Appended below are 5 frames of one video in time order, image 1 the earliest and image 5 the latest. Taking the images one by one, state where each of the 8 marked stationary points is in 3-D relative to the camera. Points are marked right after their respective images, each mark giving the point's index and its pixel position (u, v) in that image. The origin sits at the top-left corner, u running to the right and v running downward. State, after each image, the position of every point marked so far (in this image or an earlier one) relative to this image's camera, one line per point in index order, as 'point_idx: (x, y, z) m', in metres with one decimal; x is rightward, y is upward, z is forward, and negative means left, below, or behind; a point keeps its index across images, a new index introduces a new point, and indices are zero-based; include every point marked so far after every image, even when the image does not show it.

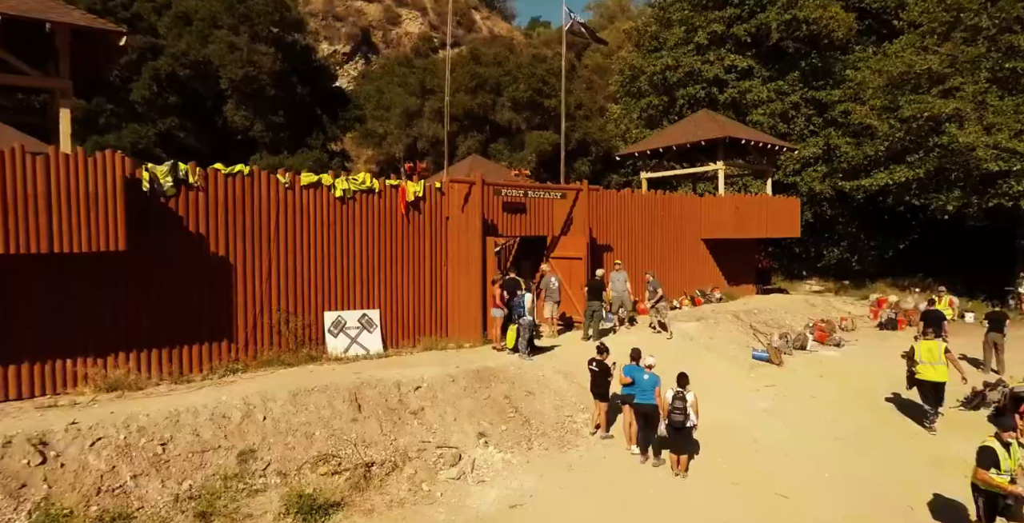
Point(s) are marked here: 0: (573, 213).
0: (+1.7, +1.3, +17.3) m
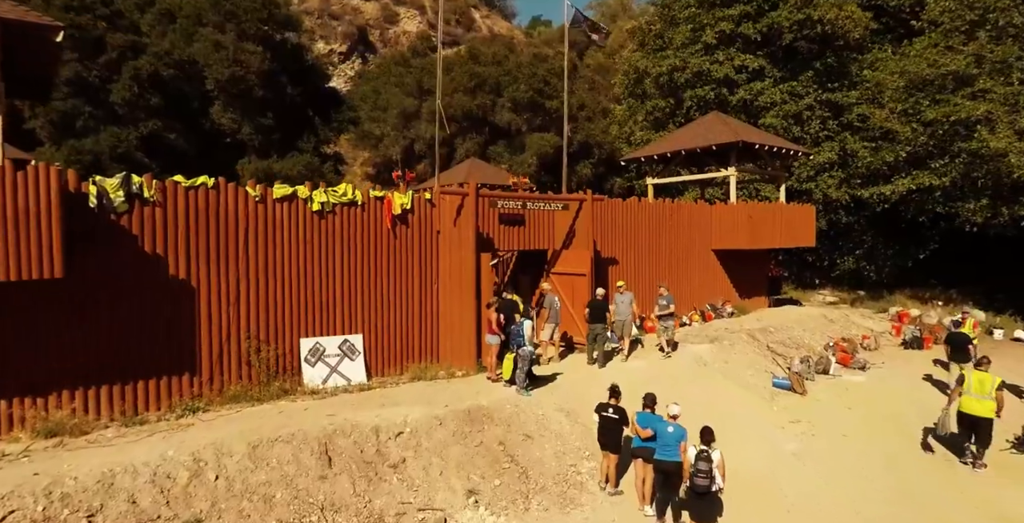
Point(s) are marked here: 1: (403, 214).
0: (+1.6, +0.9, +16.0) m
1: (-2.3, +1.0, +13.4) m
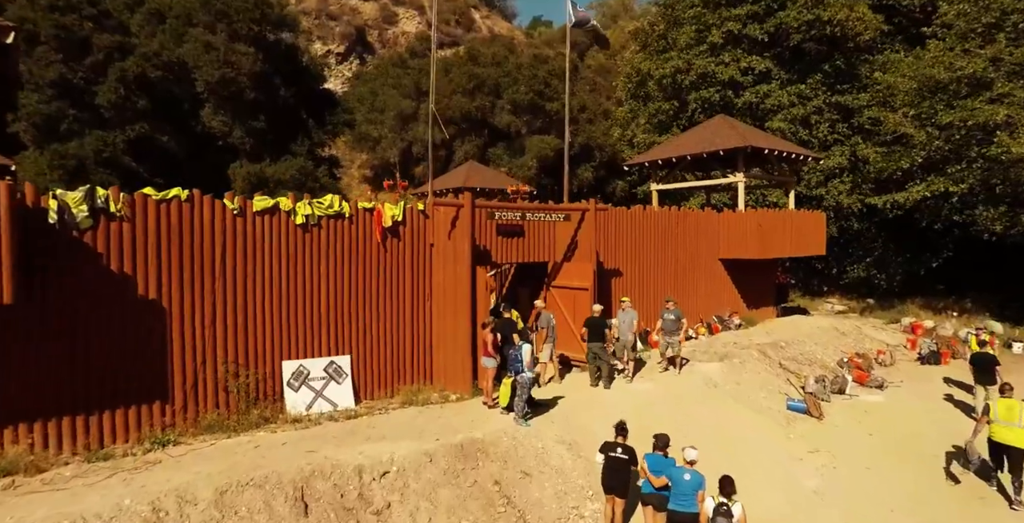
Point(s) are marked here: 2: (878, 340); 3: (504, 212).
0: (+1.6, +0.6, +15.2) m
1: (-2.3, +0.7, +12.6) m
2: (+11.3, -2.4, +19.8) m
3: (-0.2, +1.1, +13.6) m
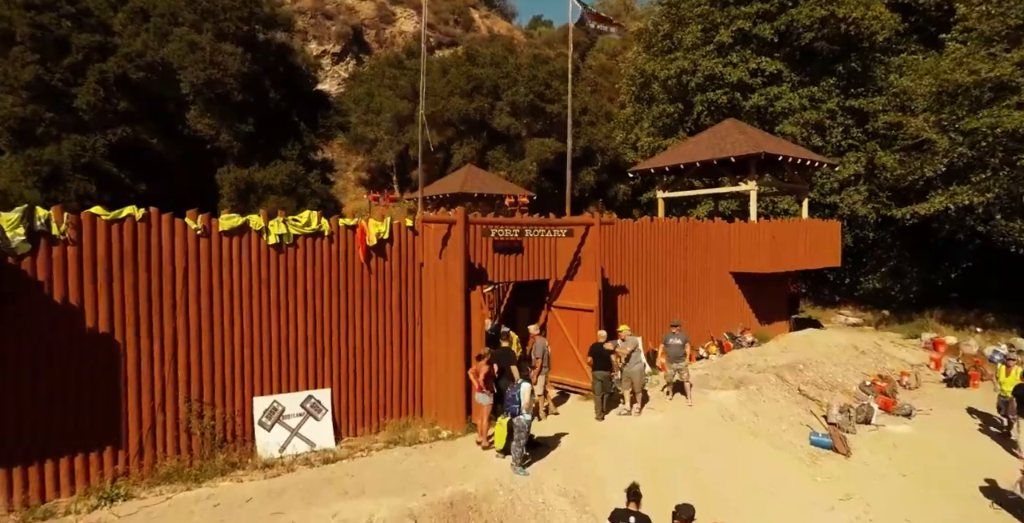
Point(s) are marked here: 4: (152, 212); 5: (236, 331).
0: (+1.5, +0.2, +14.0) m
1: (-2.4, +0.3, +11.4) m
2: (+11.3, -2.8, +18.6) m
3: (-0.2, +0.7, +12.4) m
4: (-5.2, +0.7, +9.2) m
5: (-4.3, -1.1, +10.0) m
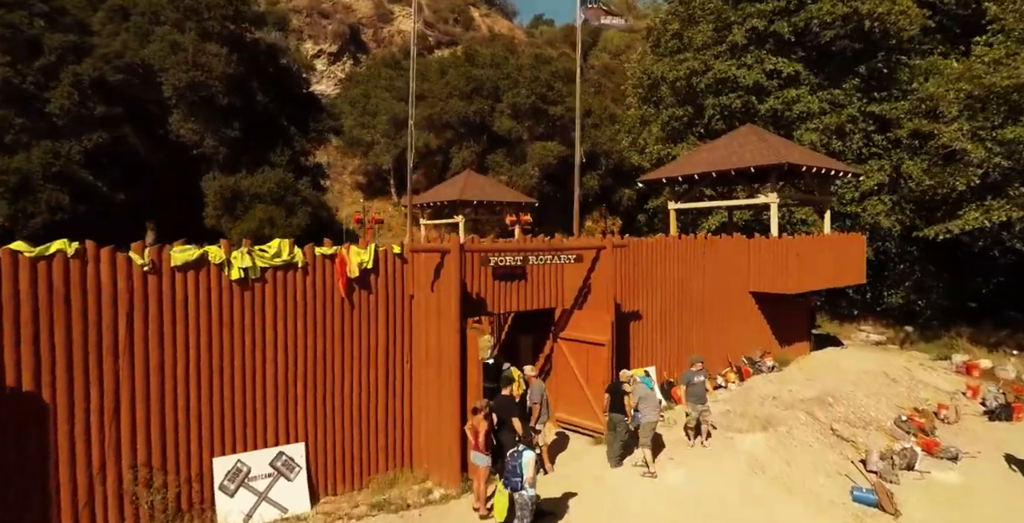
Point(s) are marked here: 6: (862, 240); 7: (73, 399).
0: (+1.5, -0.3, +12.6) m
1: (-2.3, -0.2, +10.0) m
2: (+11.3, -3.3, +17.2) m
3: (-0.2, +0.1, +11.0) m
4: (-5.1, +0.2, +7.7) m
5: (-4.3, -1.6, +8.6) m
6: (+10.8, +0.6, +19.7) m
7: (-5.3, -1.6, +7.7) m
